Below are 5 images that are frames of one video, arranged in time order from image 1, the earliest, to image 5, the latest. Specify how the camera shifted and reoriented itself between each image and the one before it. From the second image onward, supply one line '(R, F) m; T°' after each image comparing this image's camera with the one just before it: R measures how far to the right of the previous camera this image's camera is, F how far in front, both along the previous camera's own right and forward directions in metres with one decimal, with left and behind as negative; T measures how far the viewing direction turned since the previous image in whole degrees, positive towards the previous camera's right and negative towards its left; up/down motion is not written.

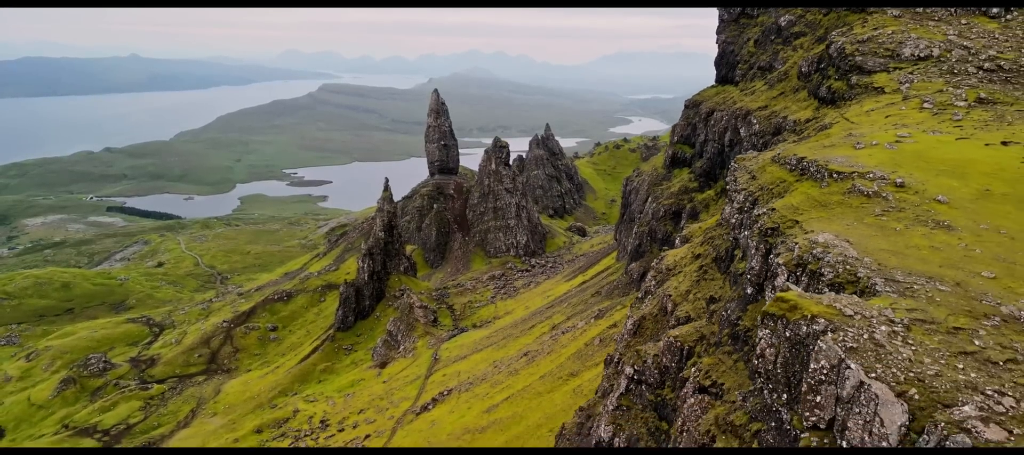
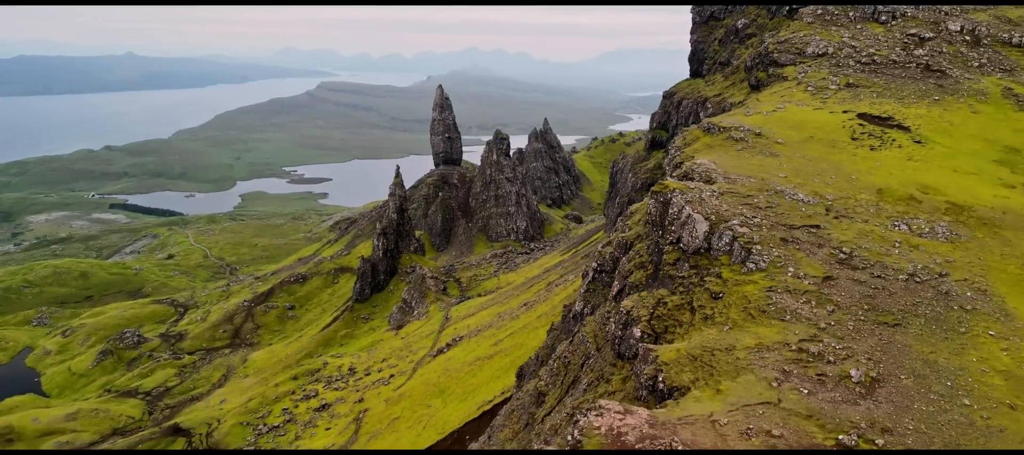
(-0.3, -14.9) m; 0°
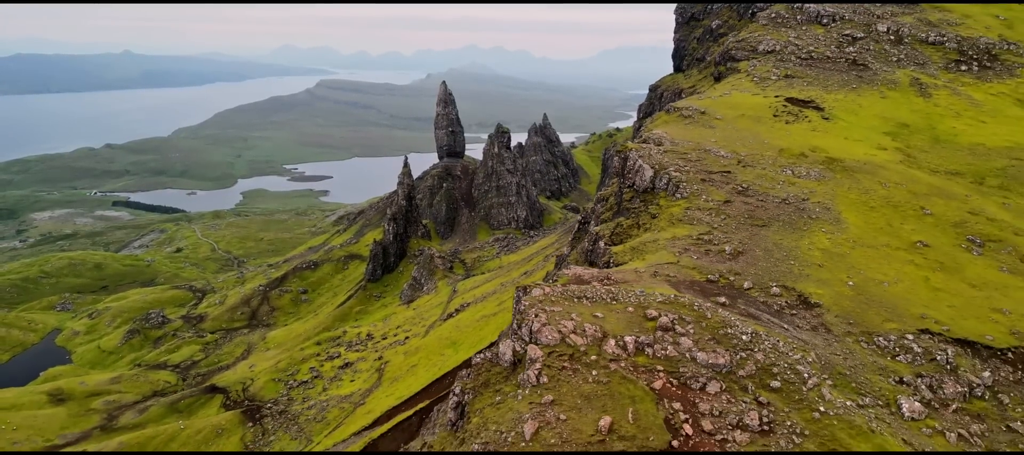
(-0.2, -12.2) m; 0°
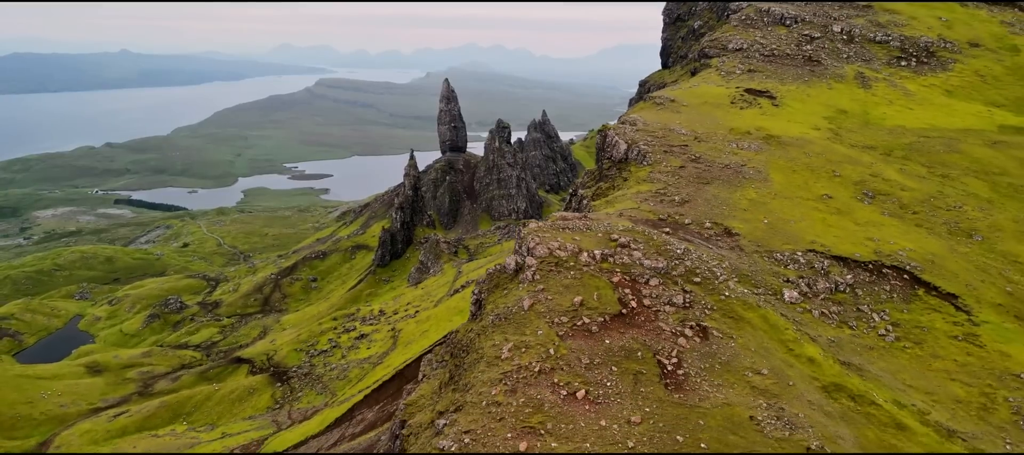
(-0.1, -10.3) m; 0°
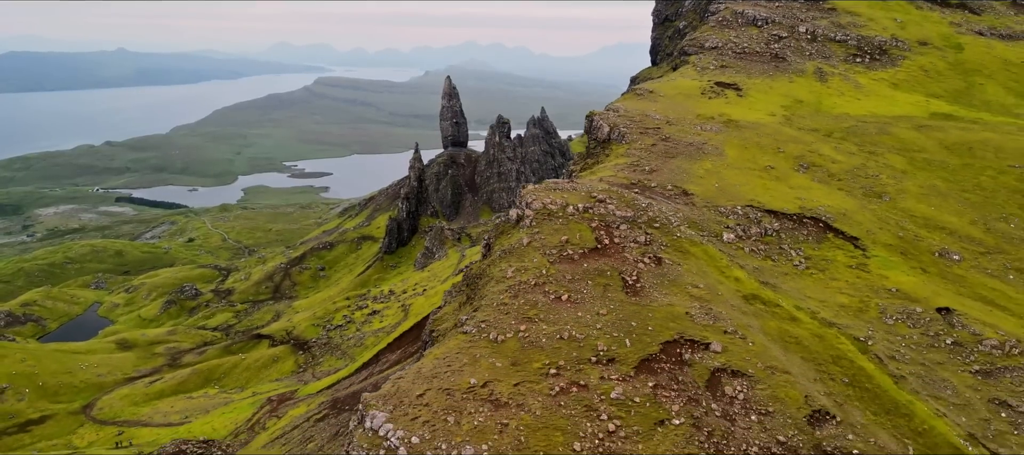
(-0.2, -10.0) m; 0°
